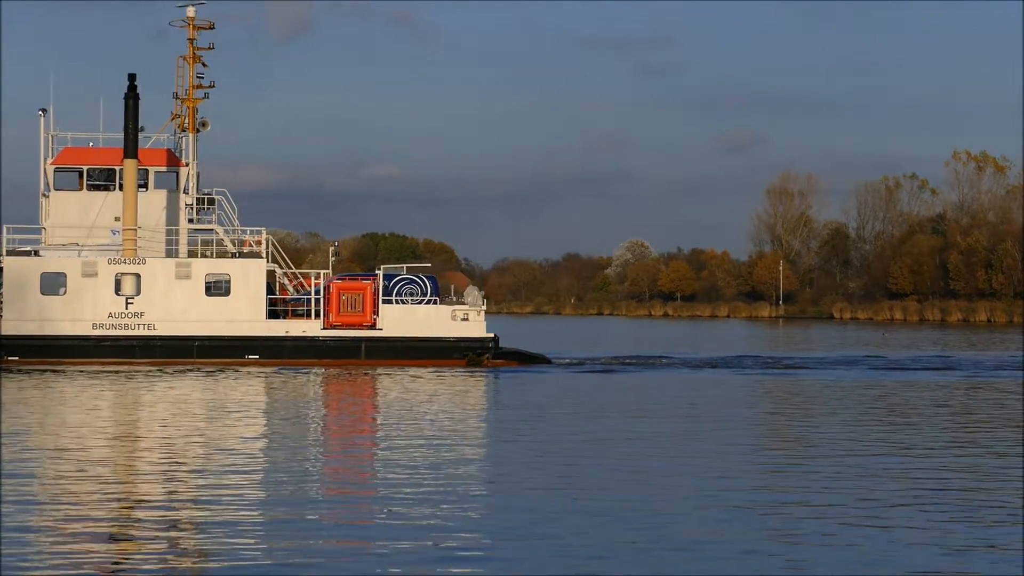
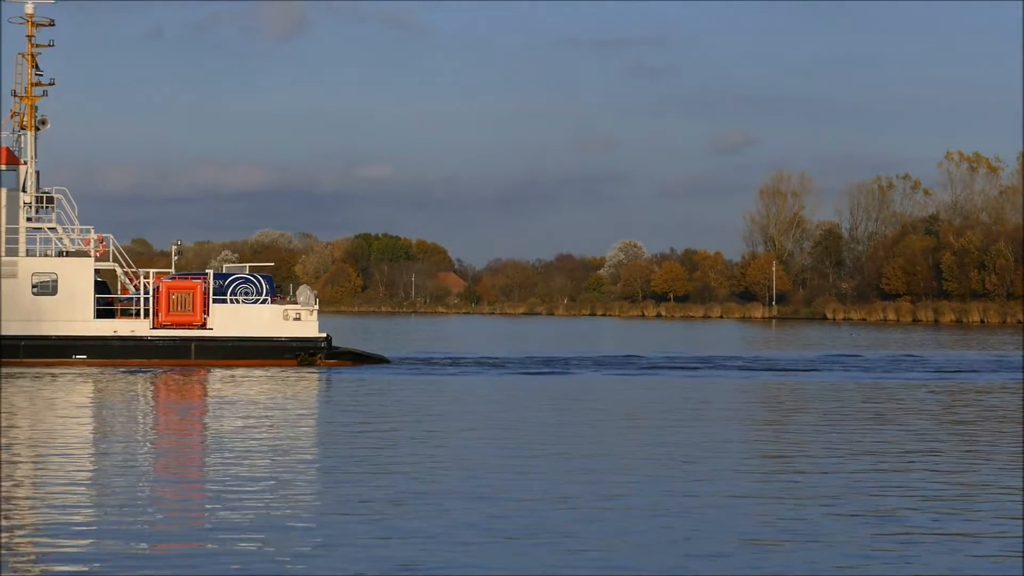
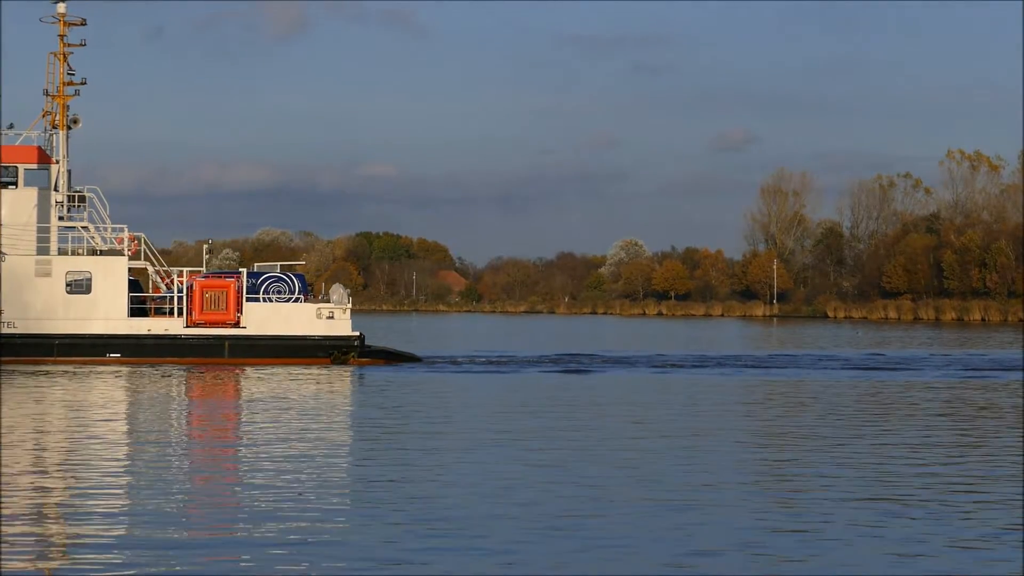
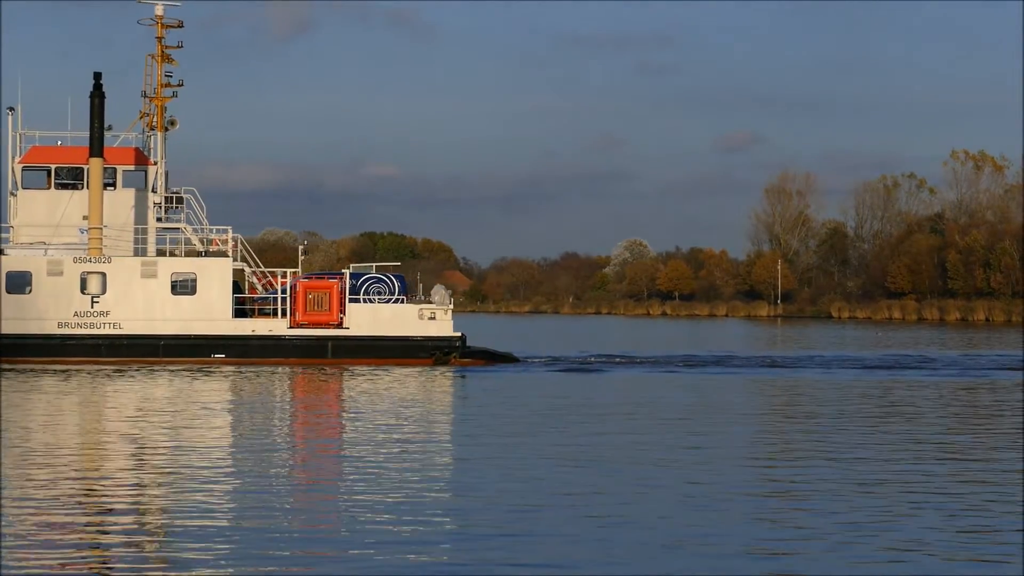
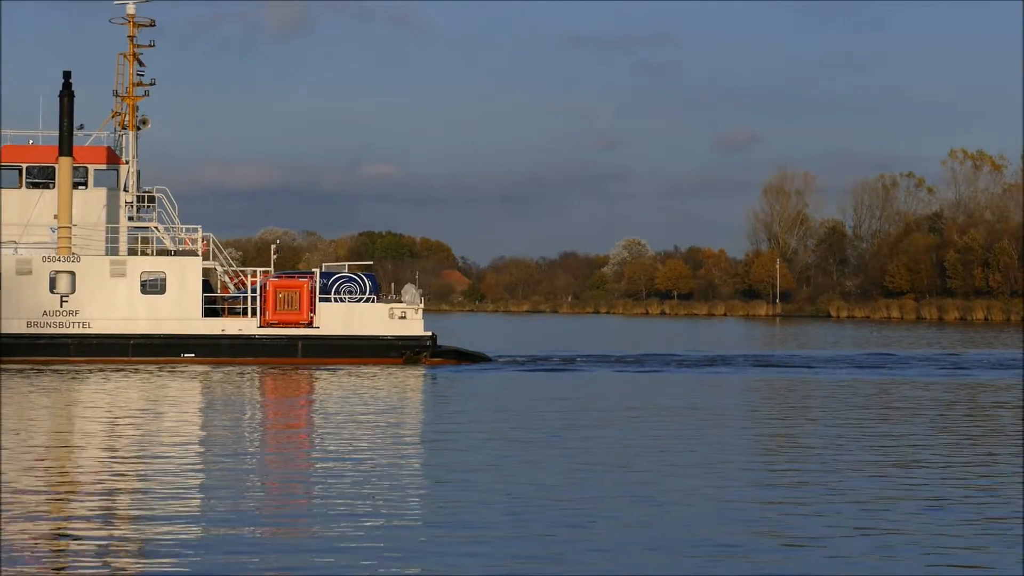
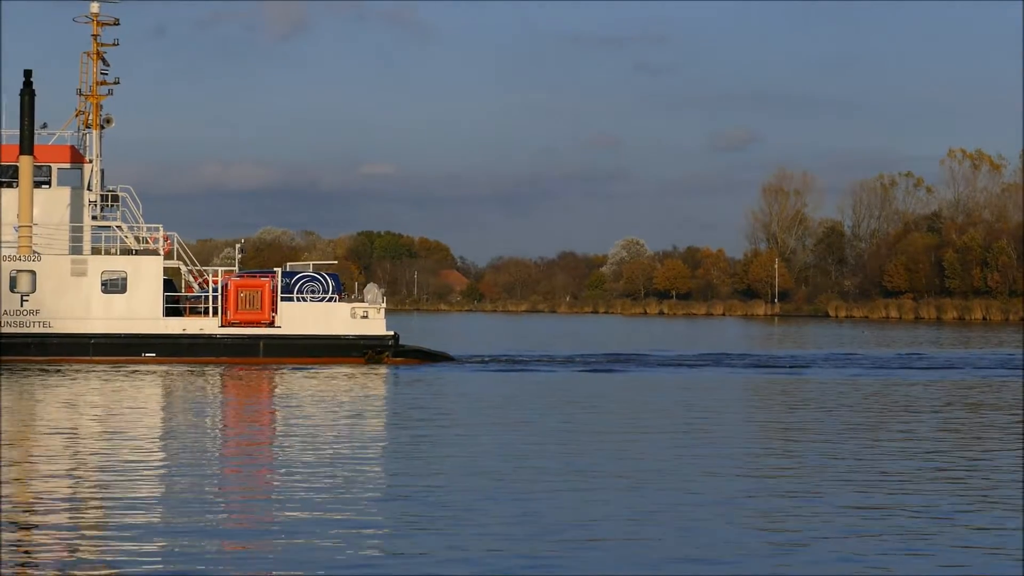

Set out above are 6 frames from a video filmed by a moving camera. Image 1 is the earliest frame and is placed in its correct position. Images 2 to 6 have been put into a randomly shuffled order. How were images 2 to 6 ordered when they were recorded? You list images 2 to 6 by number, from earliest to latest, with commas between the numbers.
4, 5, 6, 3, 2
